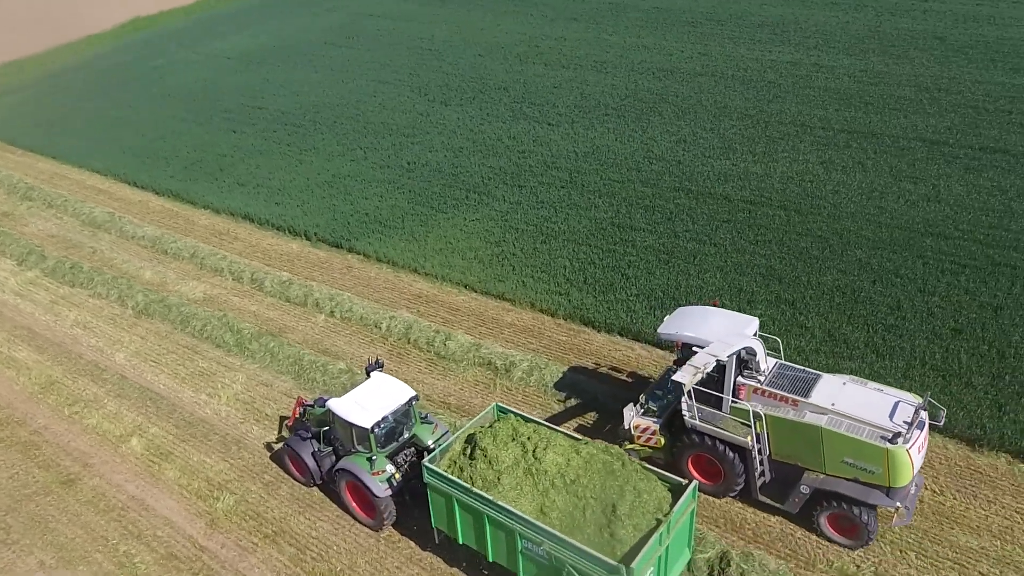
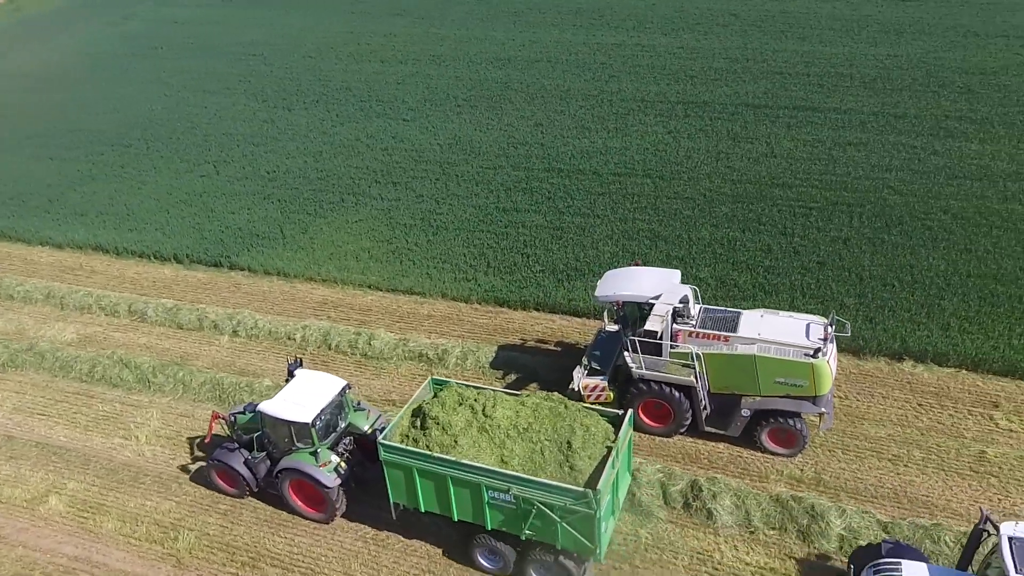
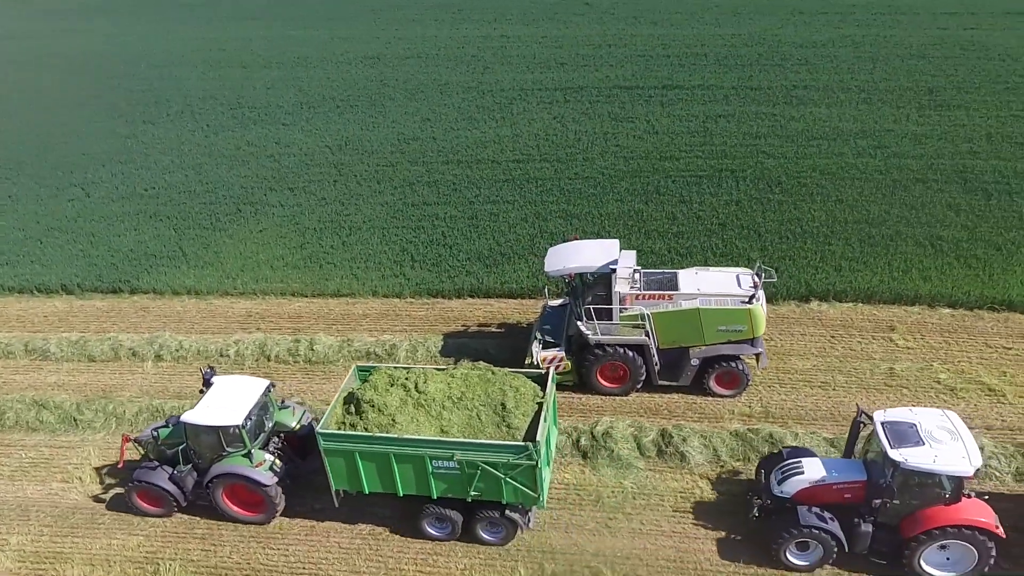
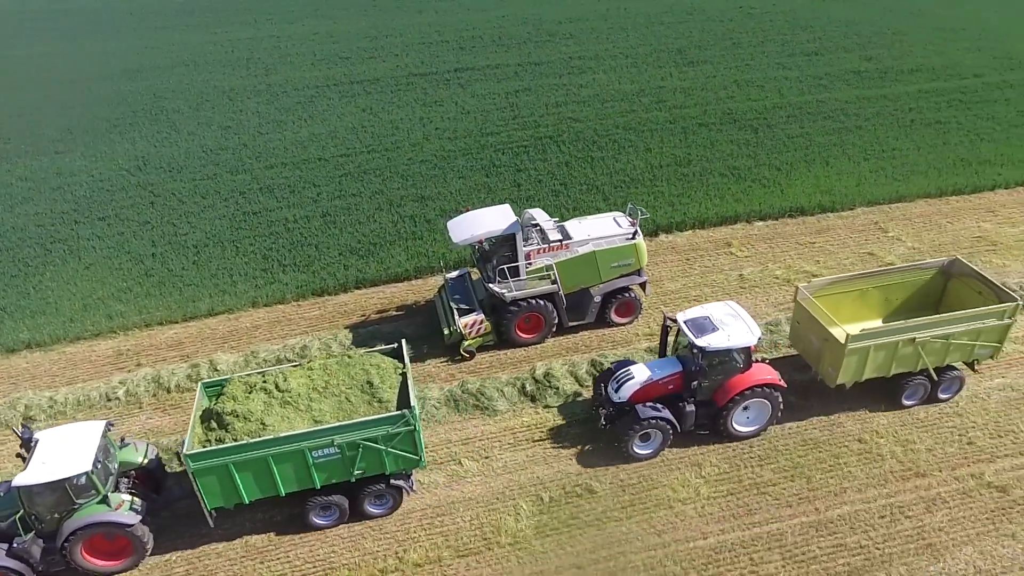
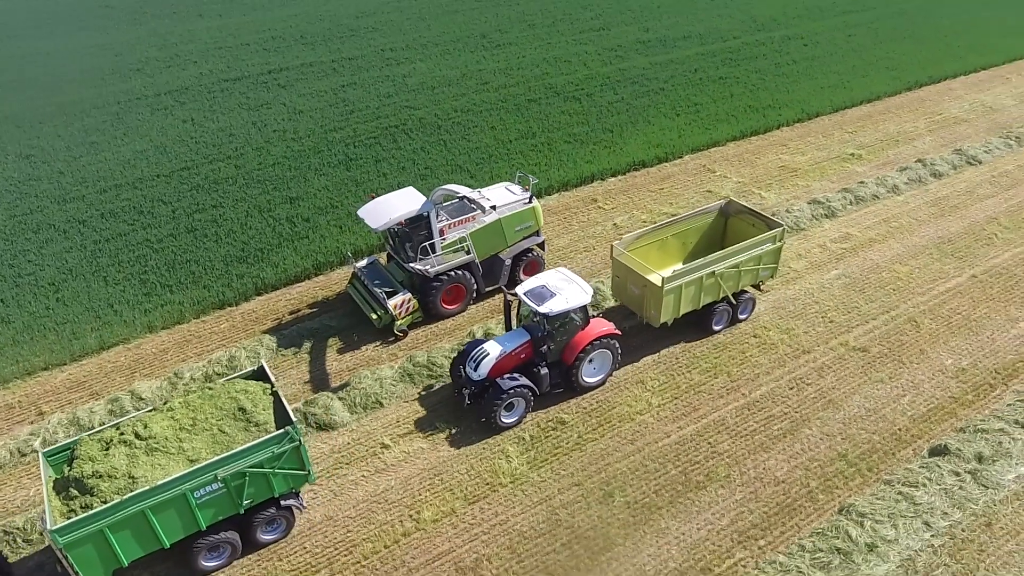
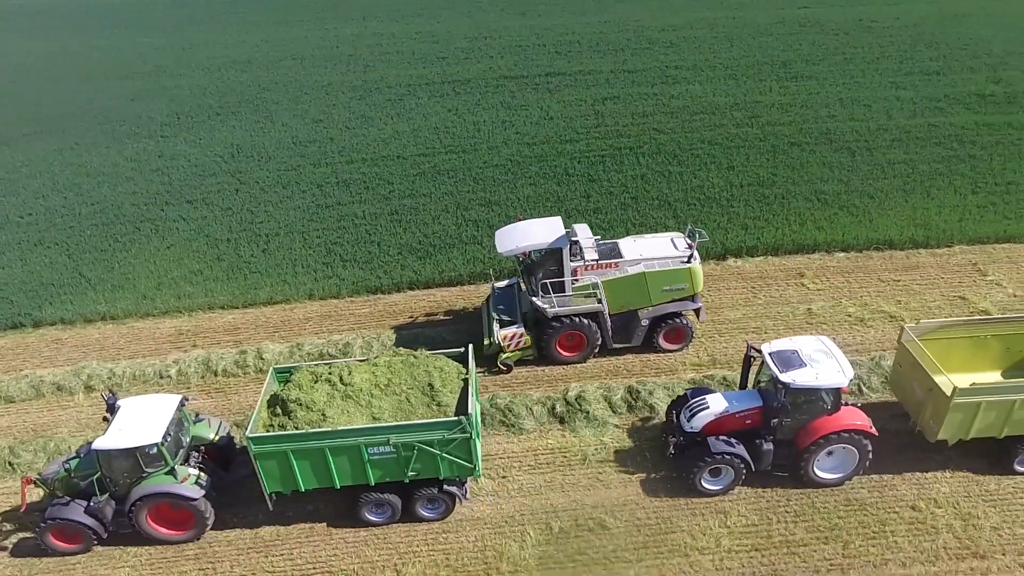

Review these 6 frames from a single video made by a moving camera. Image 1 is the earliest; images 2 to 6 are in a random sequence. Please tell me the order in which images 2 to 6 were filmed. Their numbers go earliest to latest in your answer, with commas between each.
2, 3, 6, 4, 5
